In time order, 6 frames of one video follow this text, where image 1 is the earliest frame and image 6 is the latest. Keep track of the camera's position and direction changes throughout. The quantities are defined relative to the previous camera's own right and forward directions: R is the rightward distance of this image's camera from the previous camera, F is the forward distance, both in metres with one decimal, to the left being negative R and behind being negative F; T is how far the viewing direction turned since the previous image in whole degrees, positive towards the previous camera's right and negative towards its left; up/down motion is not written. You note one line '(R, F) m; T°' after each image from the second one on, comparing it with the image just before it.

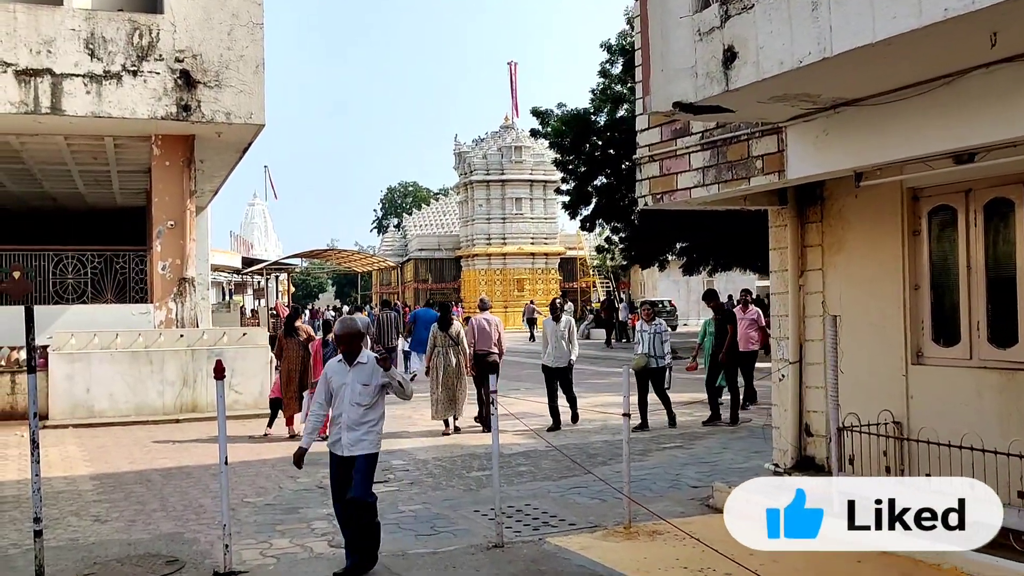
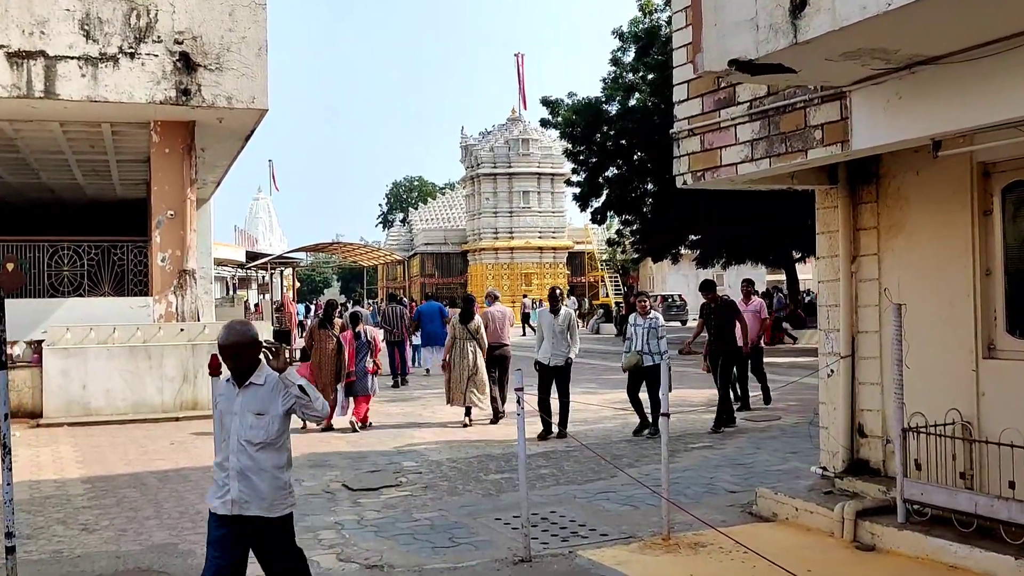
(-0.1, +0.5) m; 0°
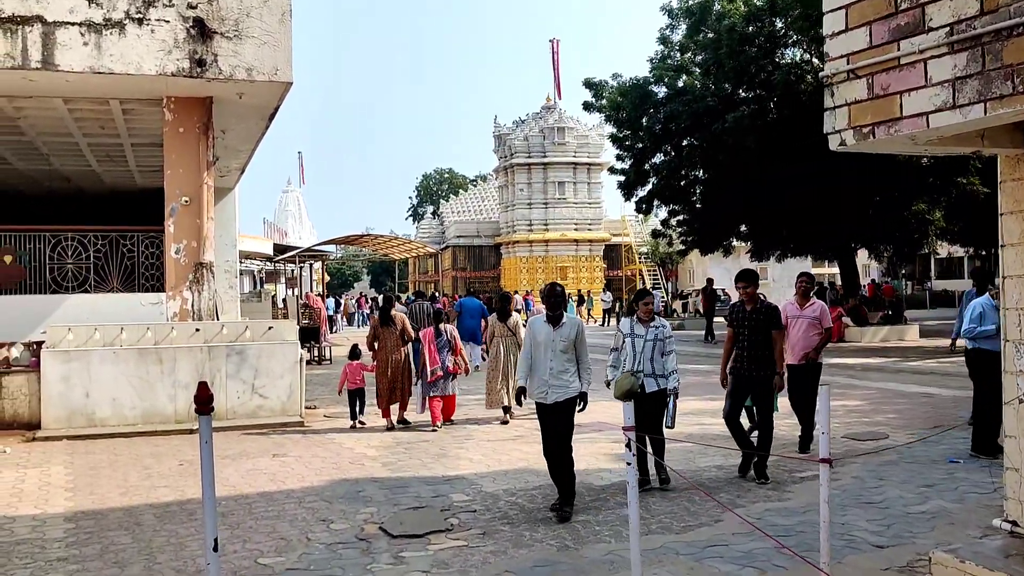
(-0.3, +1.2) m; -2°
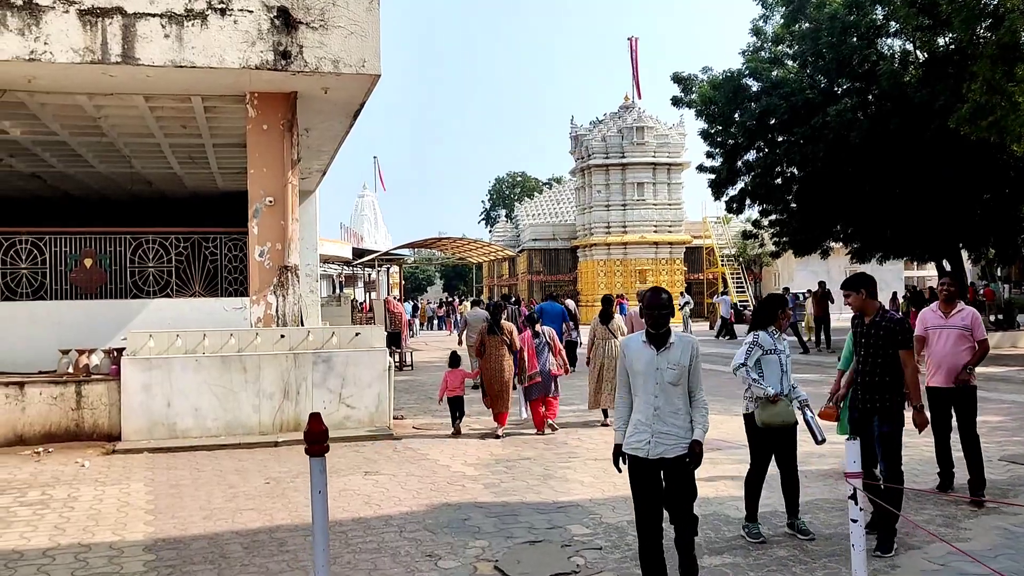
(-0.3, +0.7) m; -4°
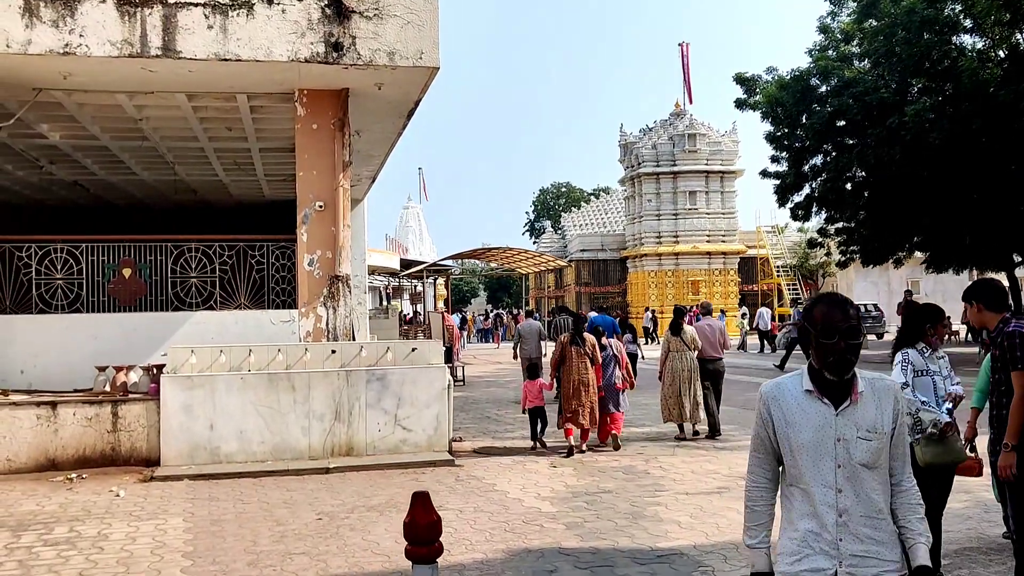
(-0.2, +0.8) m; -2°
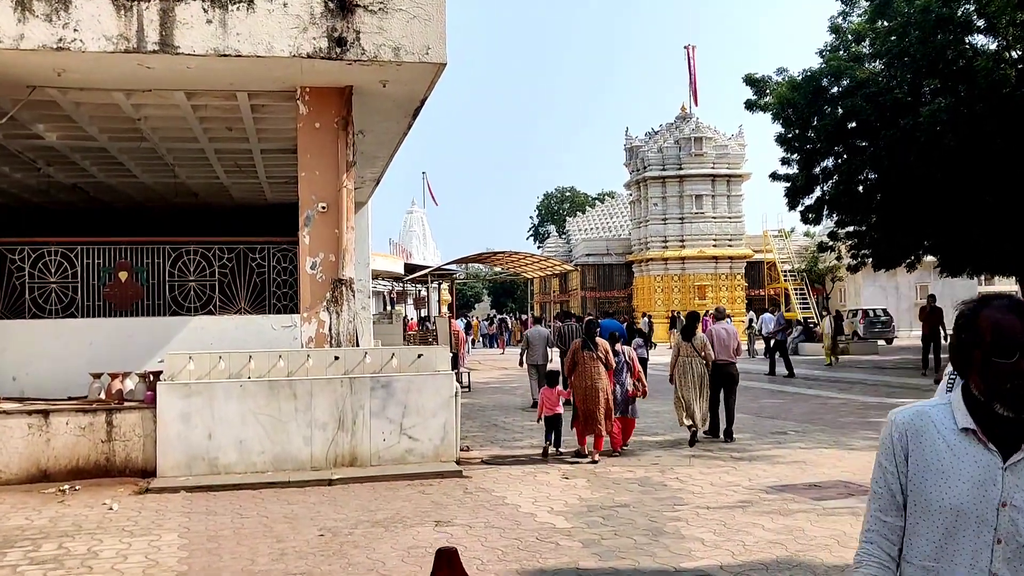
(-0.1, +0.3) m; 0°
